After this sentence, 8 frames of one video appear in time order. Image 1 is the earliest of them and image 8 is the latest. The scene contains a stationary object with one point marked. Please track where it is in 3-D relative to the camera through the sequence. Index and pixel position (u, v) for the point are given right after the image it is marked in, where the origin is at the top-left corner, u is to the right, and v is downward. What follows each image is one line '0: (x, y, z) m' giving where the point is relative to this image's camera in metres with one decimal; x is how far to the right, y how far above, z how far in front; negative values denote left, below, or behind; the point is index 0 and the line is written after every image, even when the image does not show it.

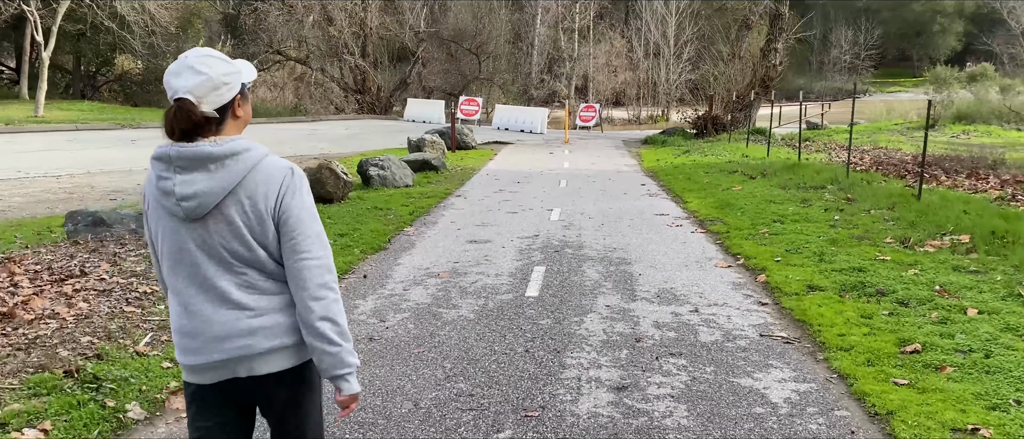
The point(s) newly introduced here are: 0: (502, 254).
0: (-0.1, -0.3, +8.0) m
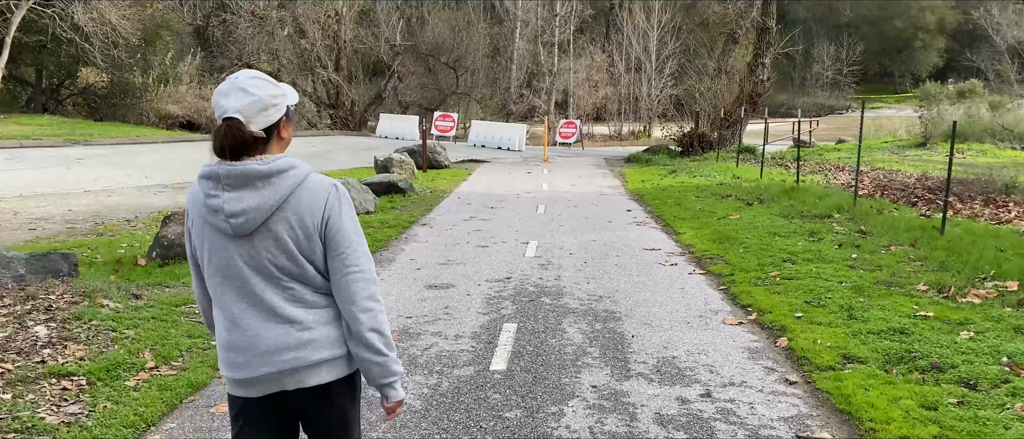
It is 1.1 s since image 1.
0: (-0.4, -0.7, +6.7) m
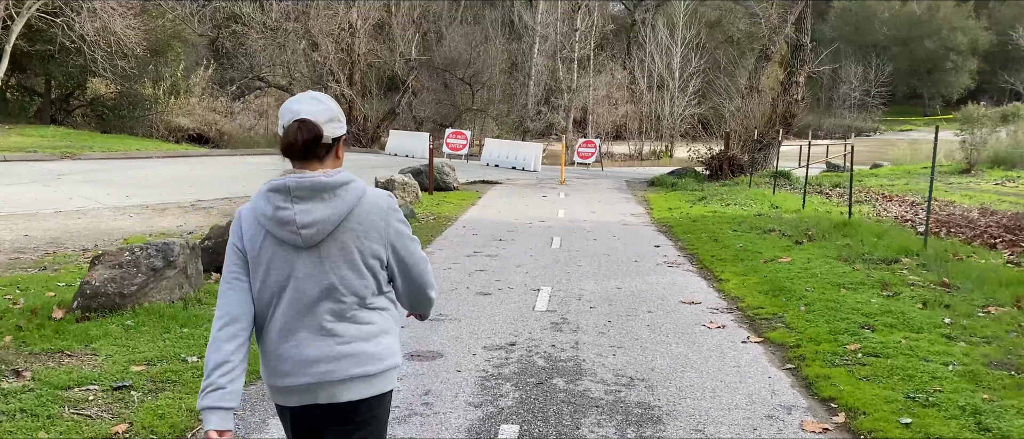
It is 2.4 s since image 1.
0: (-0.4, -1.1, +5.1) m
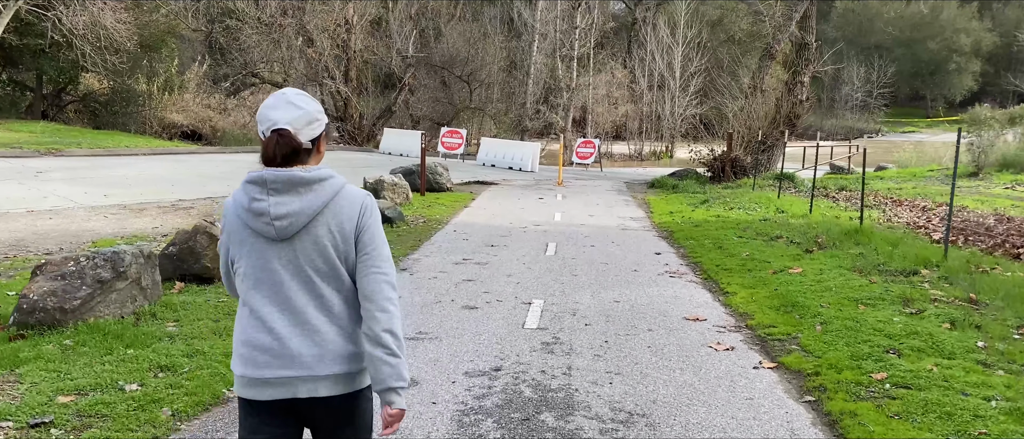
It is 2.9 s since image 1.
0: (-0.5, -1.1, +4.4) m
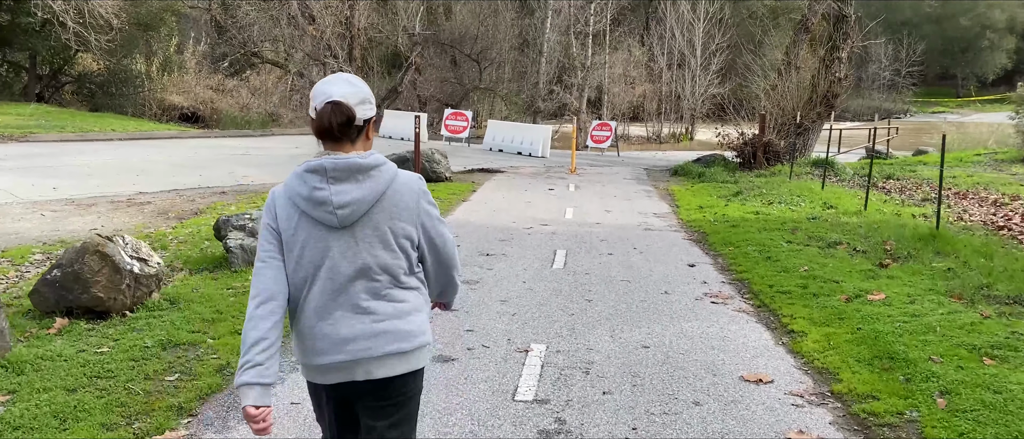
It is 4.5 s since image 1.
0: (-0.6, -1.3, +2.5) m
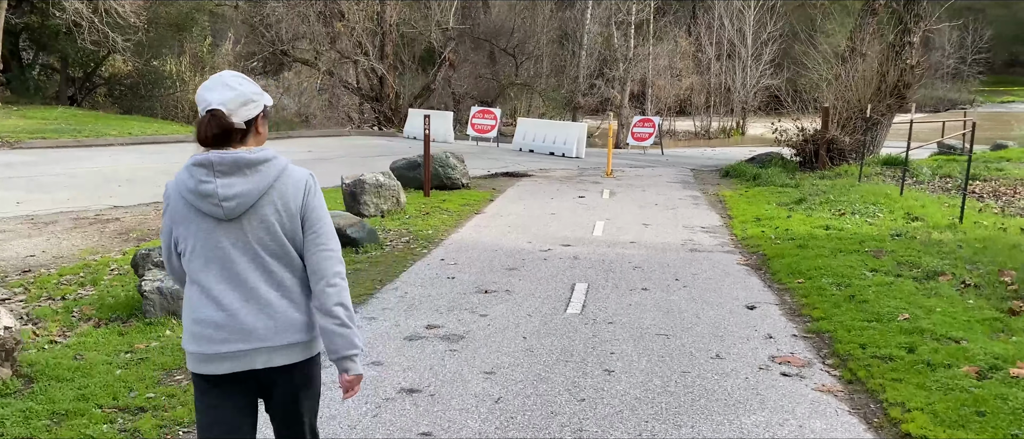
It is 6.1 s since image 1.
0: (-0.9, -1.6, +0.6) m
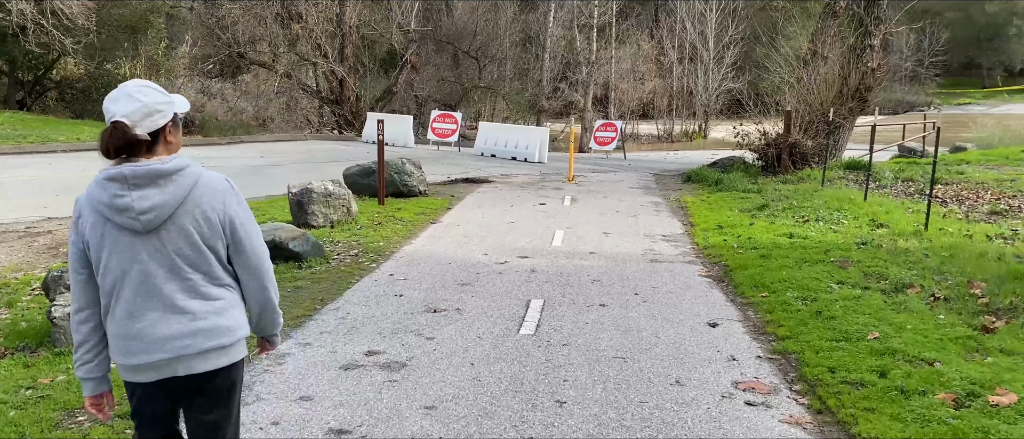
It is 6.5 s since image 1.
0: (-1.0, -1.7, +0.1) m
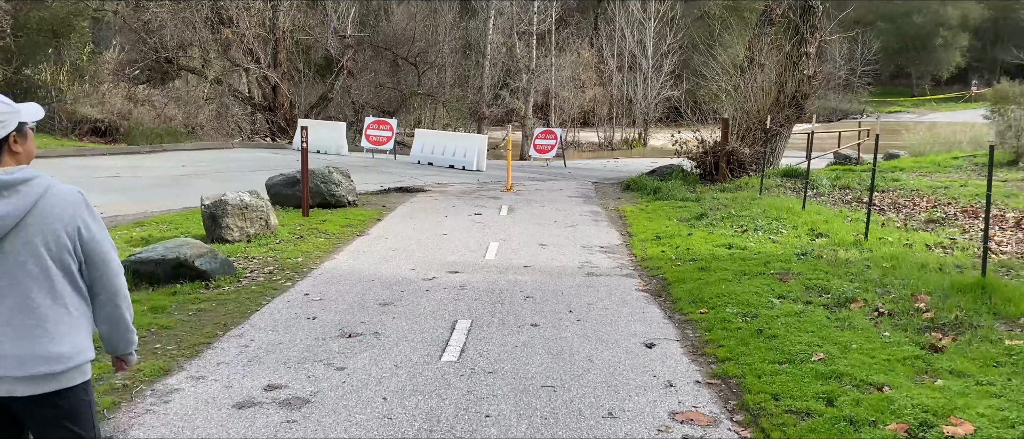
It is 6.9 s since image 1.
0: (-1.2, -1.7, -0.5) m
